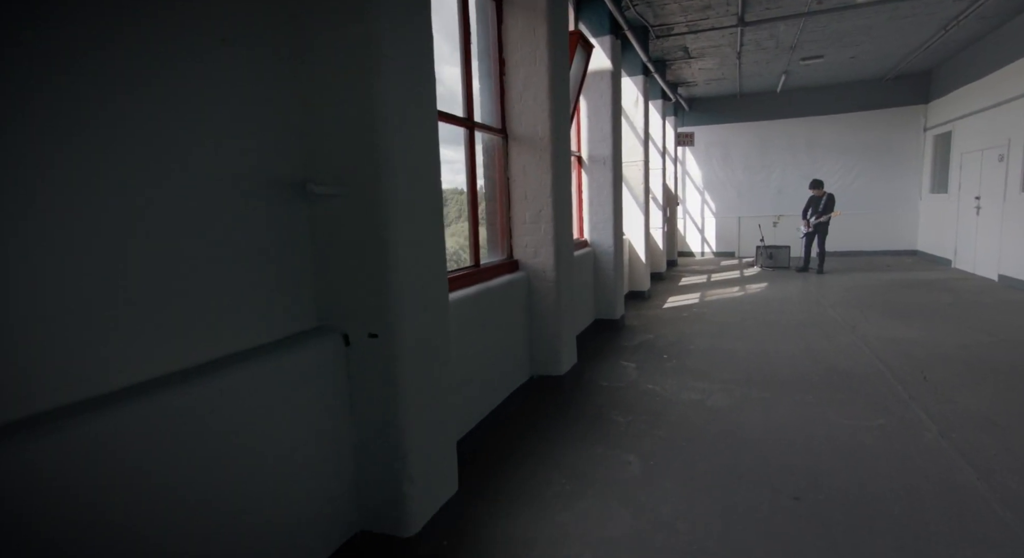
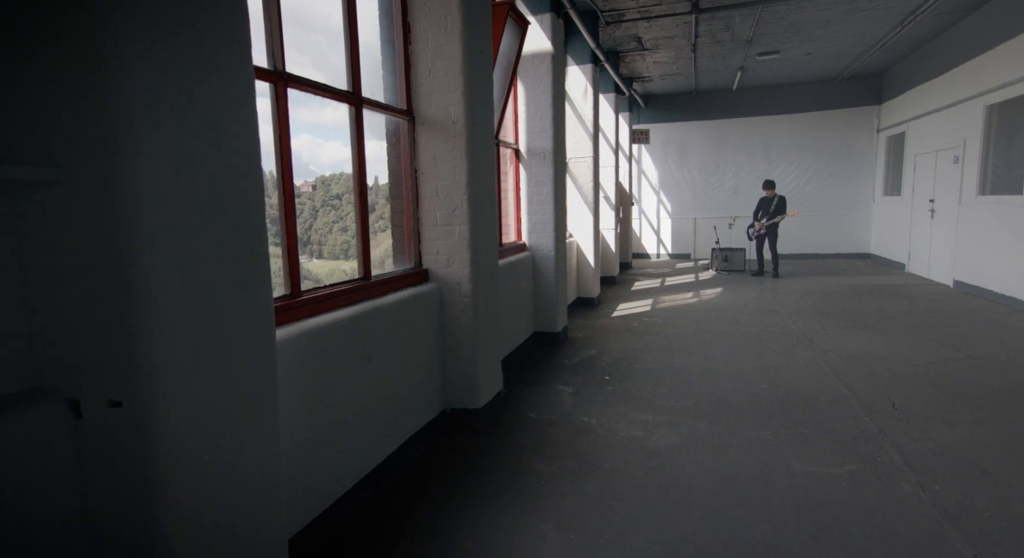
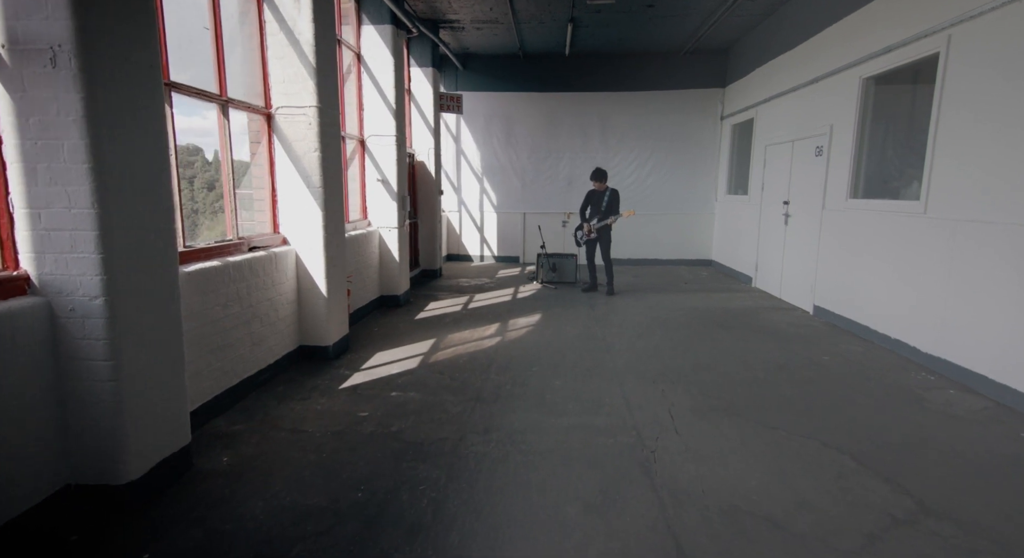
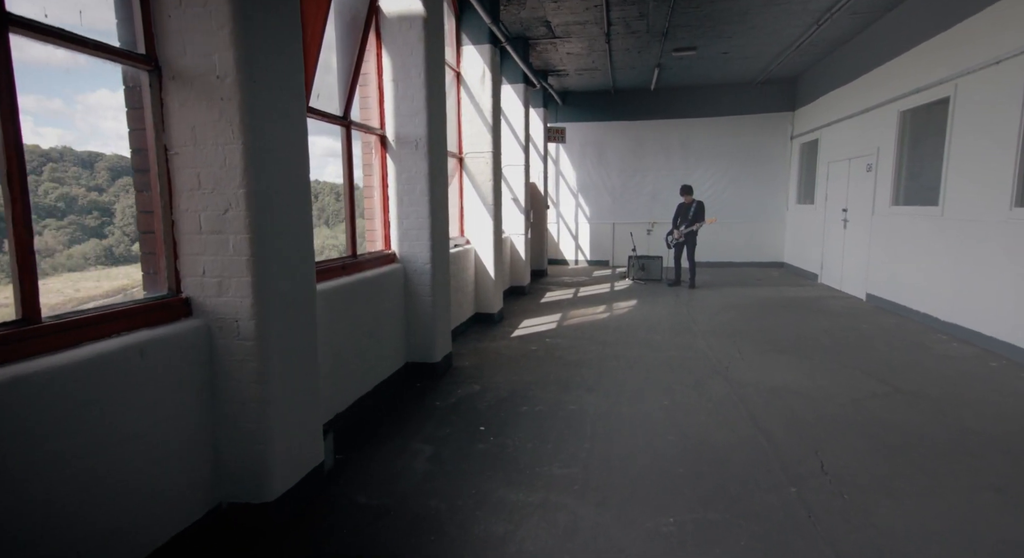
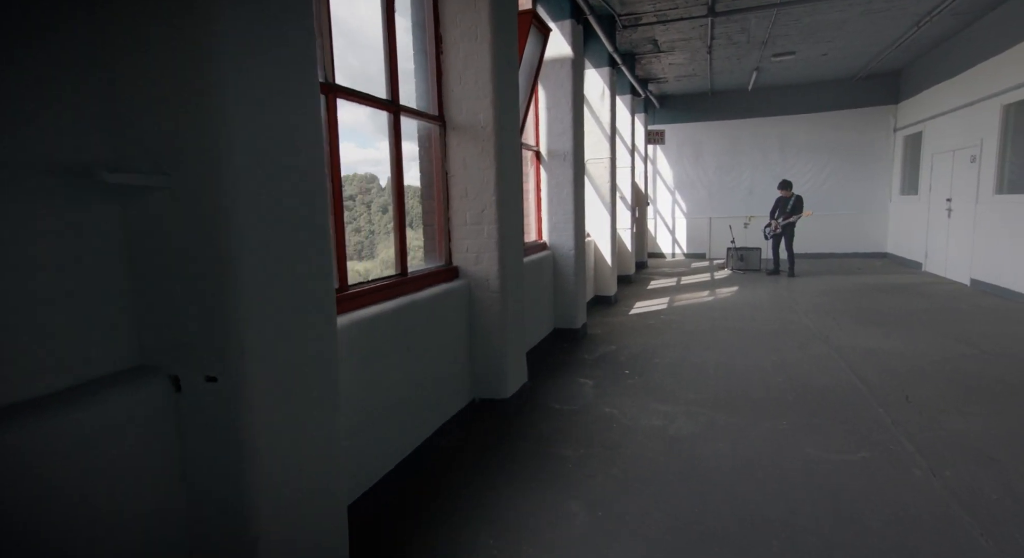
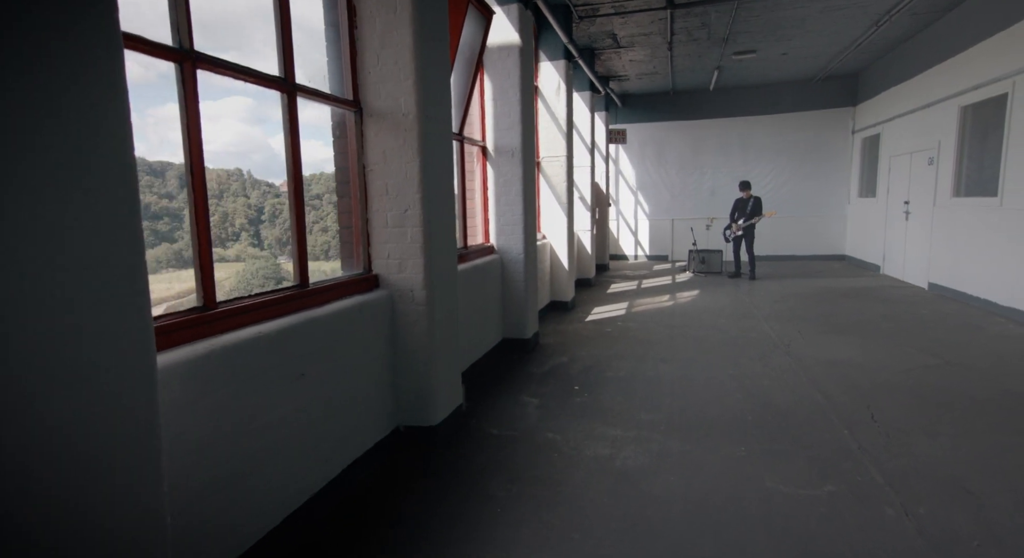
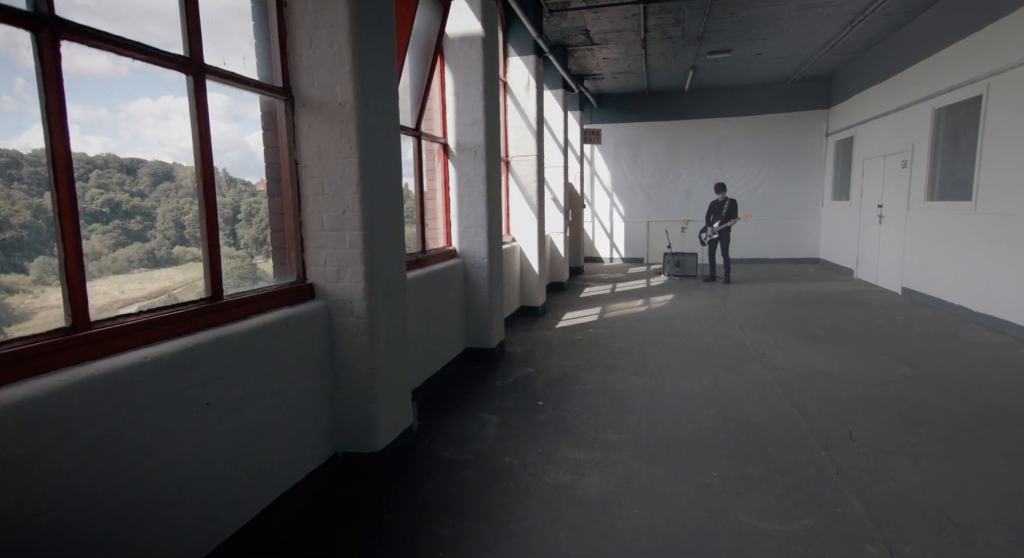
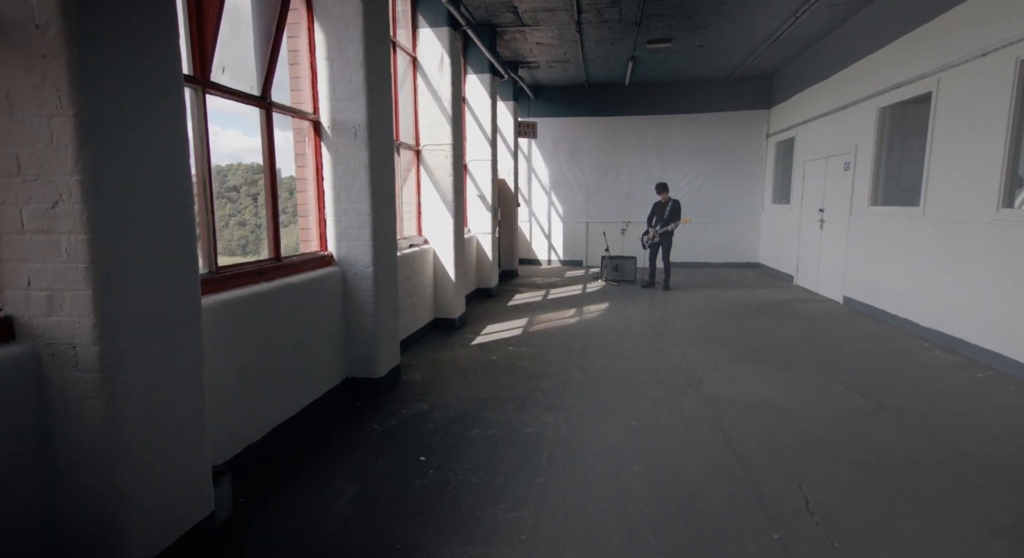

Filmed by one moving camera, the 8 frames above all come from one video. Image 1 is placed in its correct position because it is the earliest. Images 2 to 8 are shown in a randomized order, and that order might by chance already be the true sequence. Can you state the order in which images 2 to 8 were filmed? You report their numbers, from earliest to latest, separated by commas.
5, 2, 6, 7, 4, 8, 3
